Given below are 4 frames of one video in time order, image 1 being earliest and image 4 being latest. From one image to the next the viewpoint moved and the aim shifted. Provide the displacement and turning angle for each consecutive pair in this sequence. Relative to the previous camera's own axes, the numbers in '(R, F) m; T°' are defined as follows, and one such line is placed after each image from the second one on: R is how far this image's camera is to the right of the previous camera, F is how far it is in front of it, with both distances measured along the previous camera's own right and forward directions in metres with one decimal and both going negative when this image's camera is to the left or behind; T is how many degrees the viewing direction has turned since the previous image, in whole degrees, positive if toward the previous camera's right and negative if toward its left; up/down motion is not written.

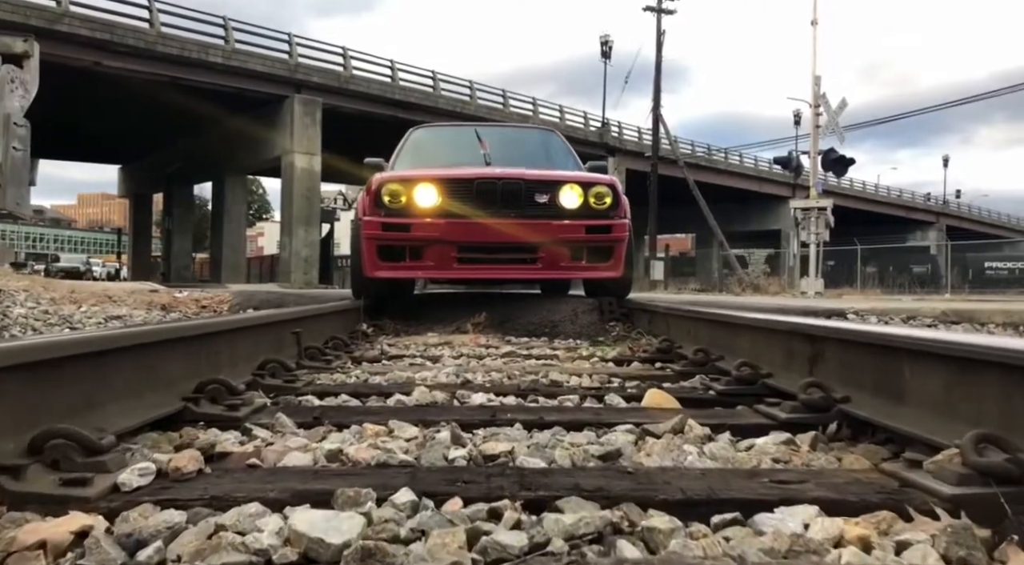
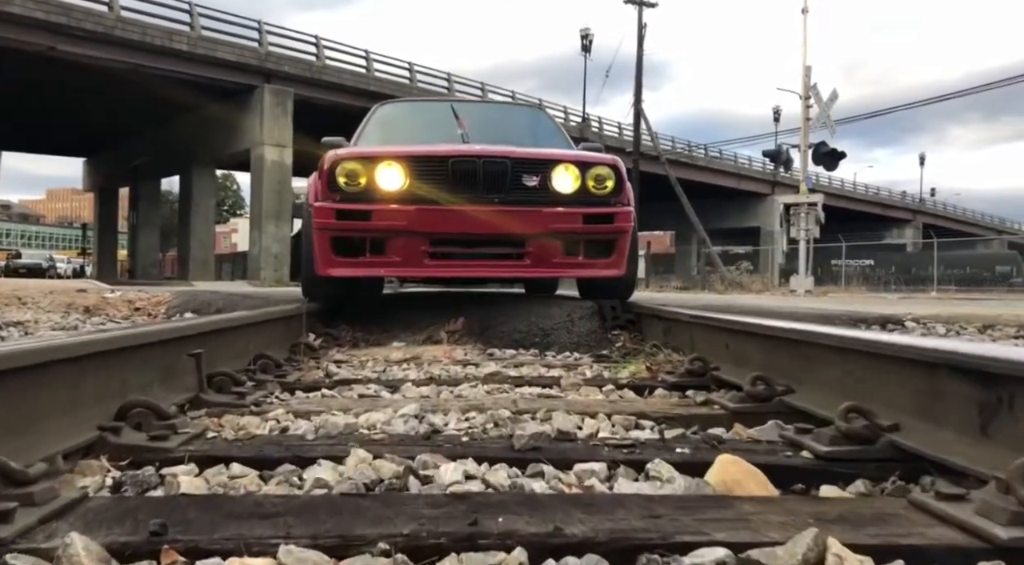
(0.0, +1.2) m; +2°
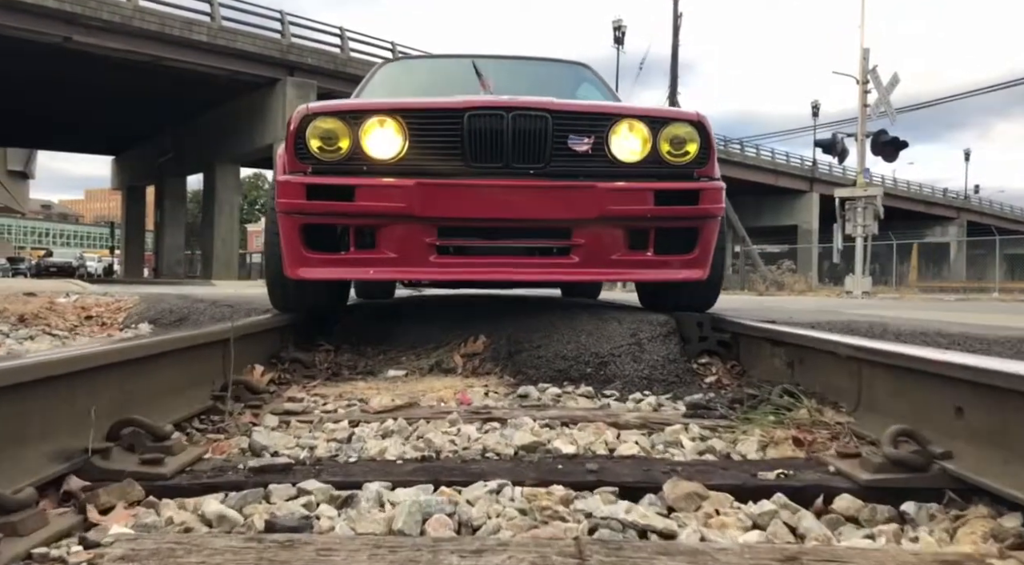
(-0.1, +1.7) m; -2°
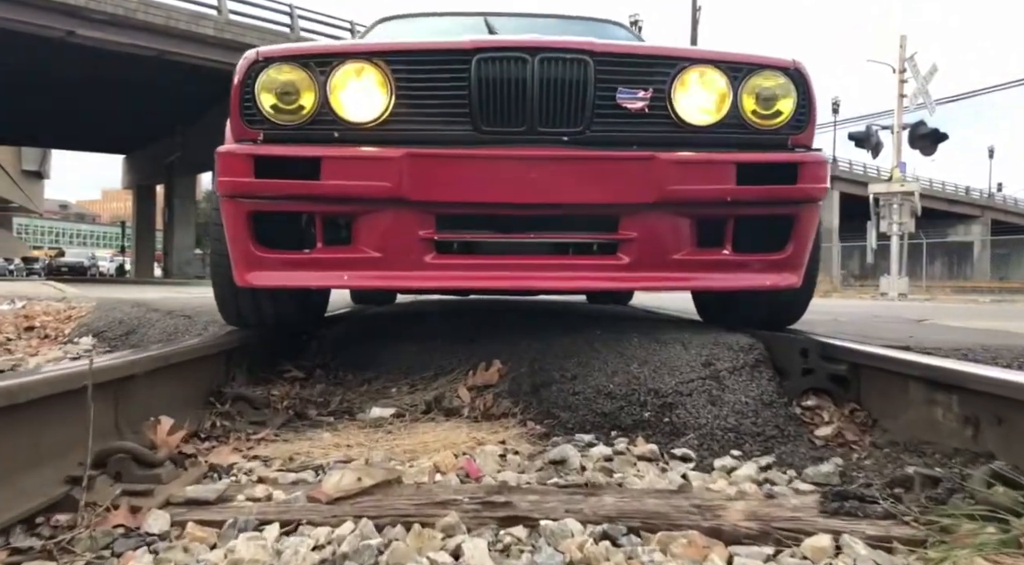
(0.0, +1.1) m; -1°
